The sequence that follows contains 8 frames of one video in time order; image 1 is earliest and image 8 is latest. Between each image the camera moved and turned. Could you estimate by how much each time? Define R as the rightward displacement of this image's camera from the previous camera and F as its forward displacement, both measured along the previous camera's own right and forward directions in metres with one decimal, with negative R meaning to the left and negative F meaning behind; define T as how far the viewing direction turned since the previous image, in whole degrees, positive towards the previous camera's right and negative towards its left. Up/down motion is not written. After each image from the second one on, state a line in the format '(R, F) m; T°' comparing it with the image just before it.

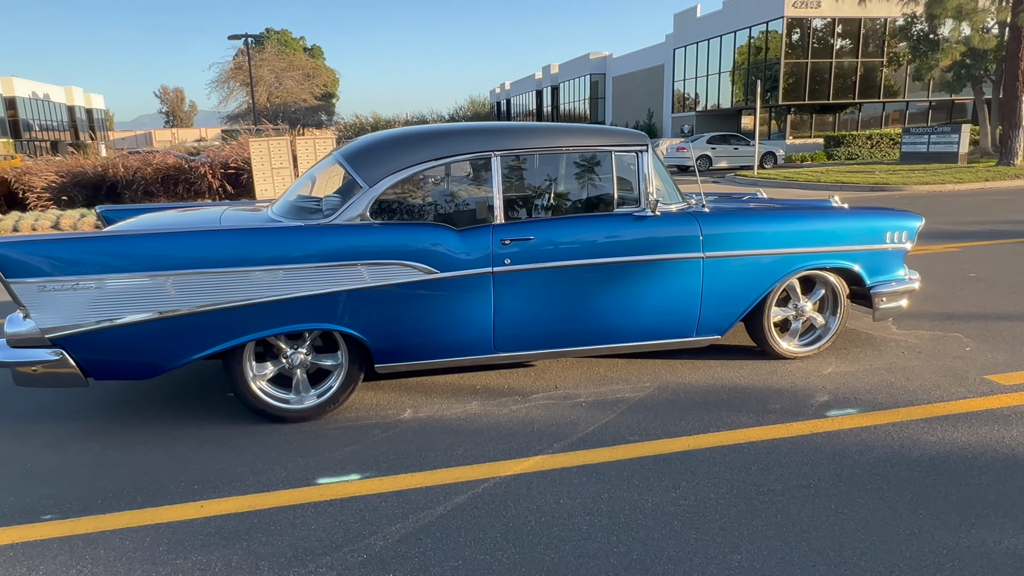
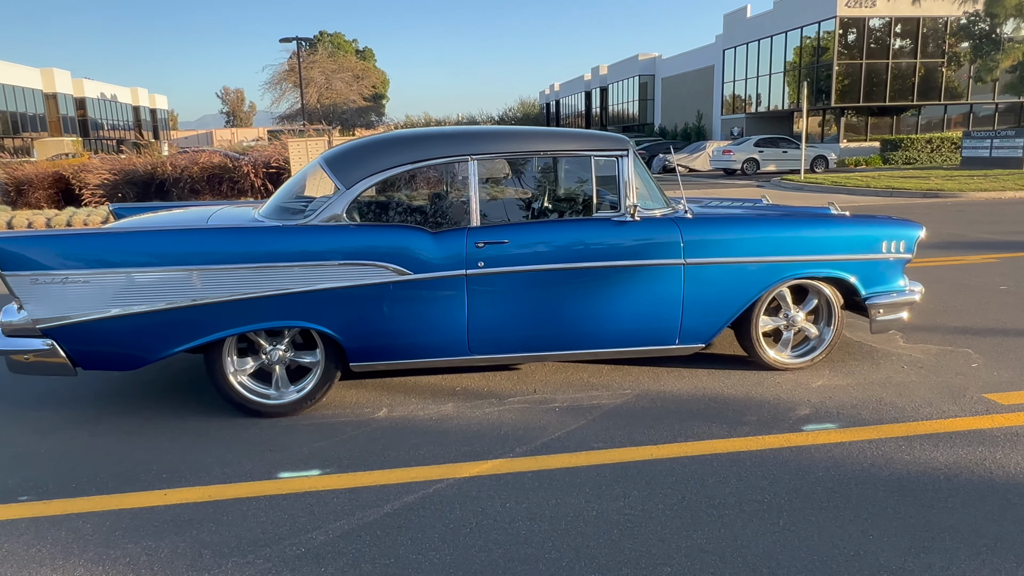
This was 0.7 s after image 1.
(+0.4, 0.0) m; -4°
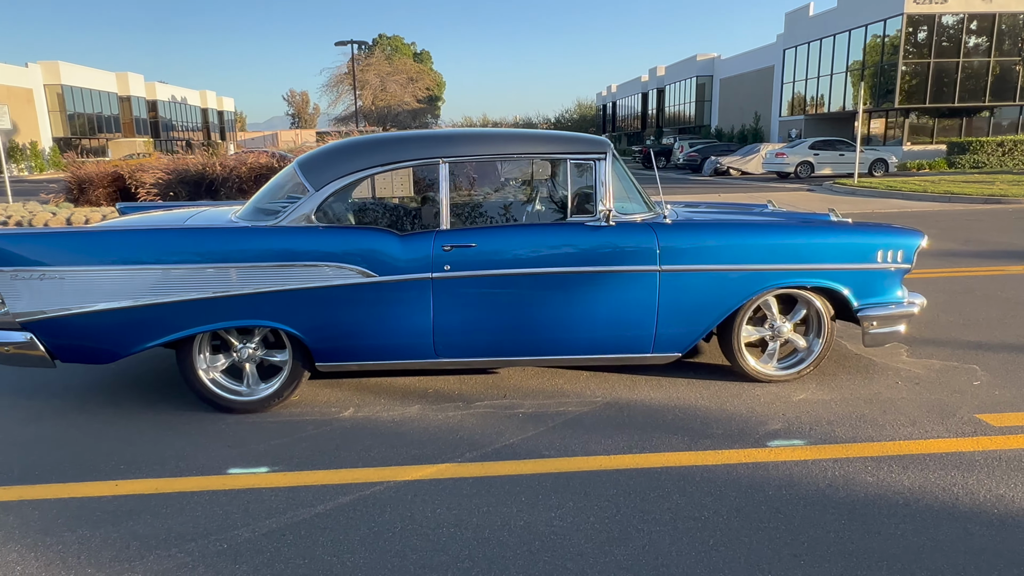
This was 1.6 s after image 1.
(+0.5, +0.1) m; -5°
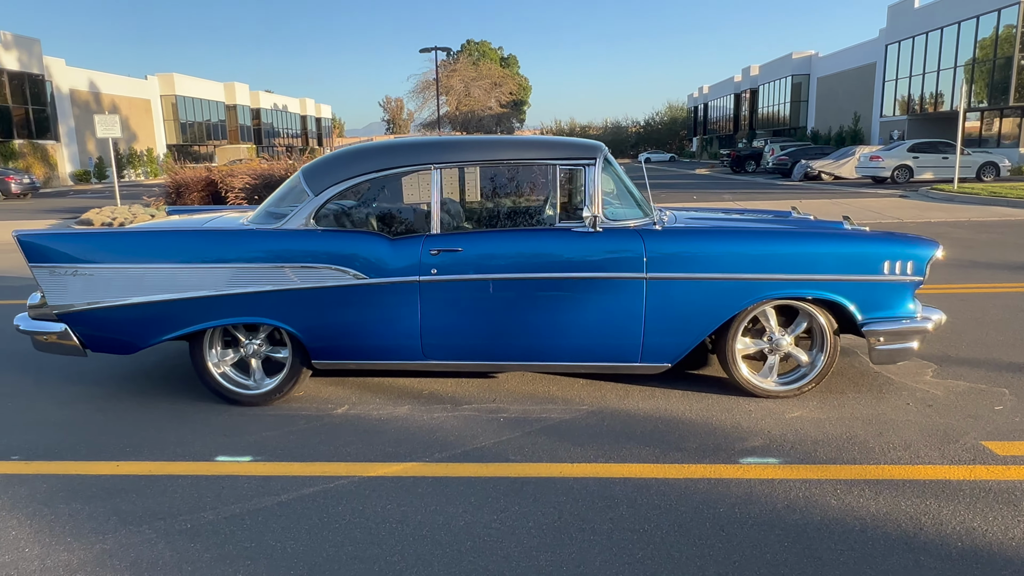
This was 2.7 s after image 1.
(+0.6, 0.0) m; -7°
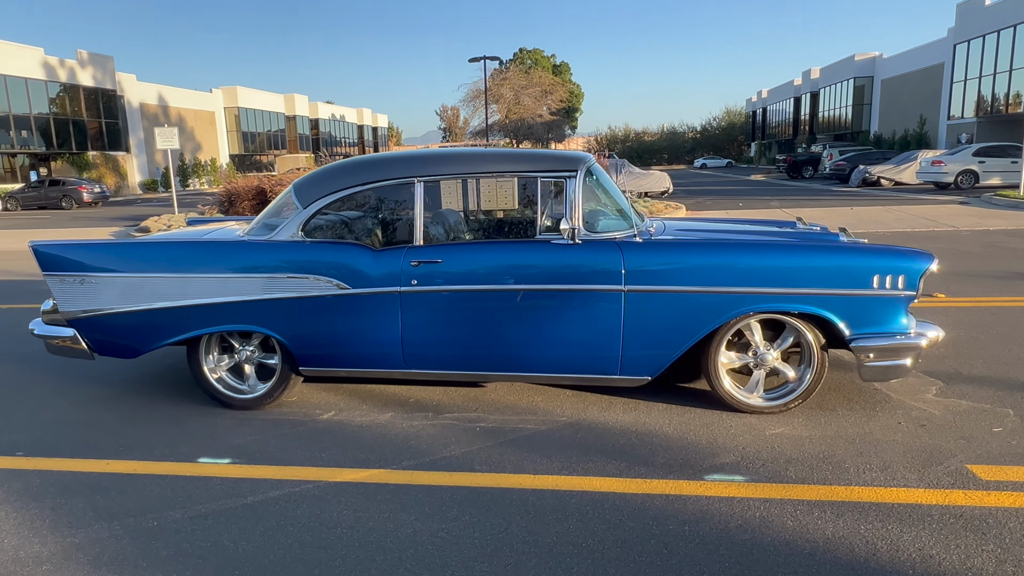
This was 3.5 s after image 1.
(+0.4, 0.0) m; -5°
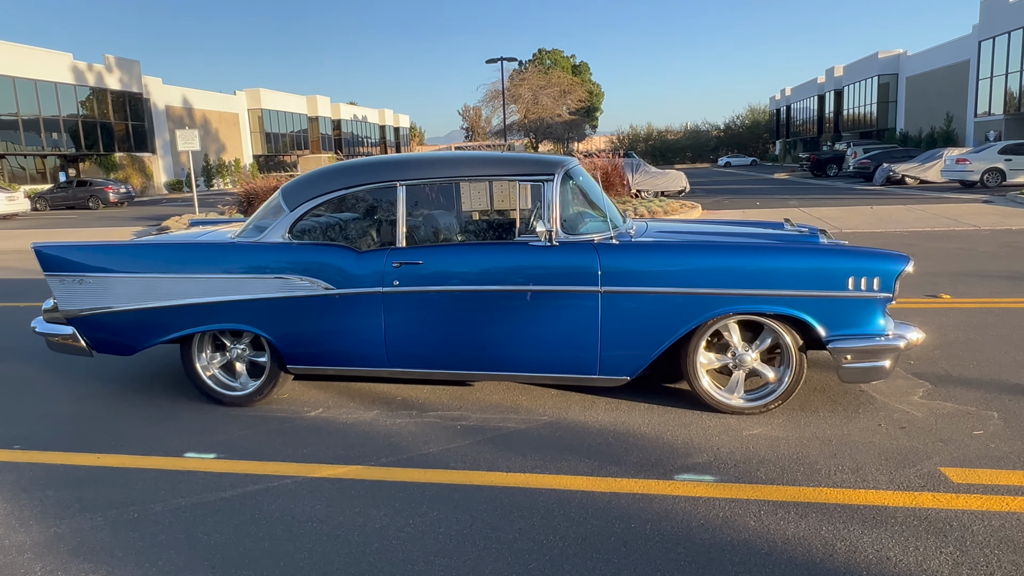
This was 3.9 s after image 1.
(+0.2, 0.0) m; -2°
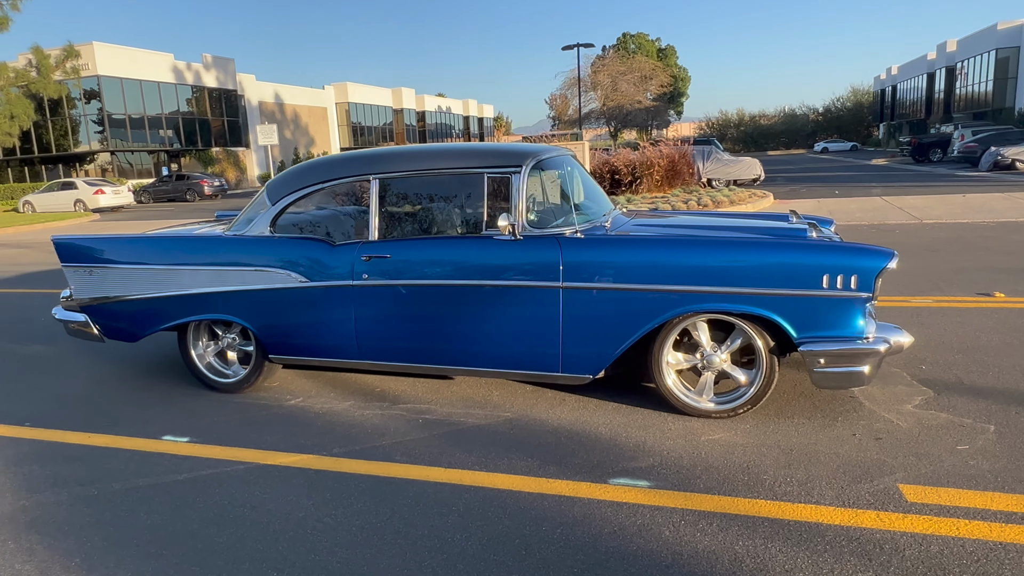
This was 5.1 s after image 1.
(+0.7, +0.1) m; -7°
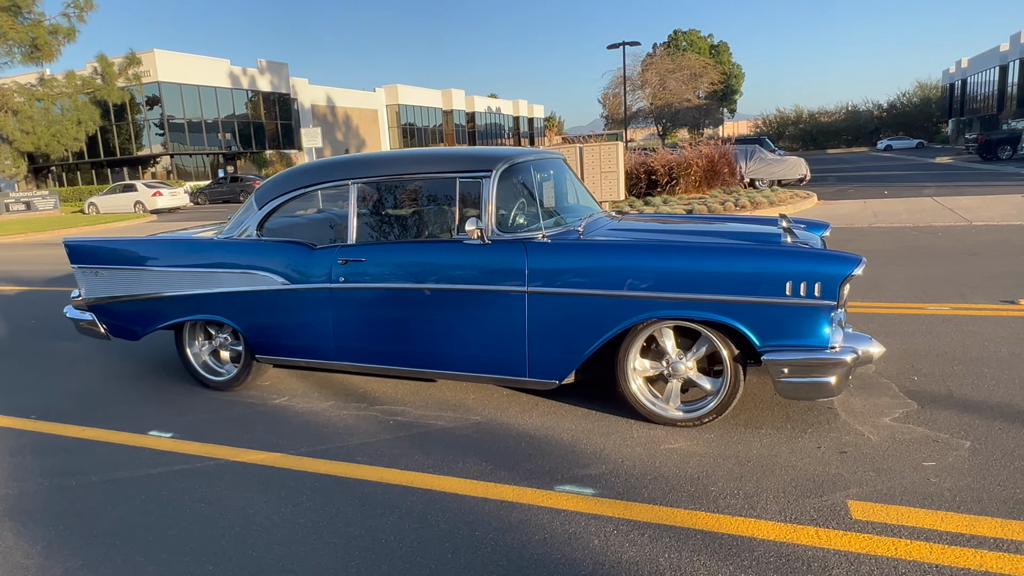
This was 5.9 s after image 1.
(+0.5, 0.0) m; -4°
